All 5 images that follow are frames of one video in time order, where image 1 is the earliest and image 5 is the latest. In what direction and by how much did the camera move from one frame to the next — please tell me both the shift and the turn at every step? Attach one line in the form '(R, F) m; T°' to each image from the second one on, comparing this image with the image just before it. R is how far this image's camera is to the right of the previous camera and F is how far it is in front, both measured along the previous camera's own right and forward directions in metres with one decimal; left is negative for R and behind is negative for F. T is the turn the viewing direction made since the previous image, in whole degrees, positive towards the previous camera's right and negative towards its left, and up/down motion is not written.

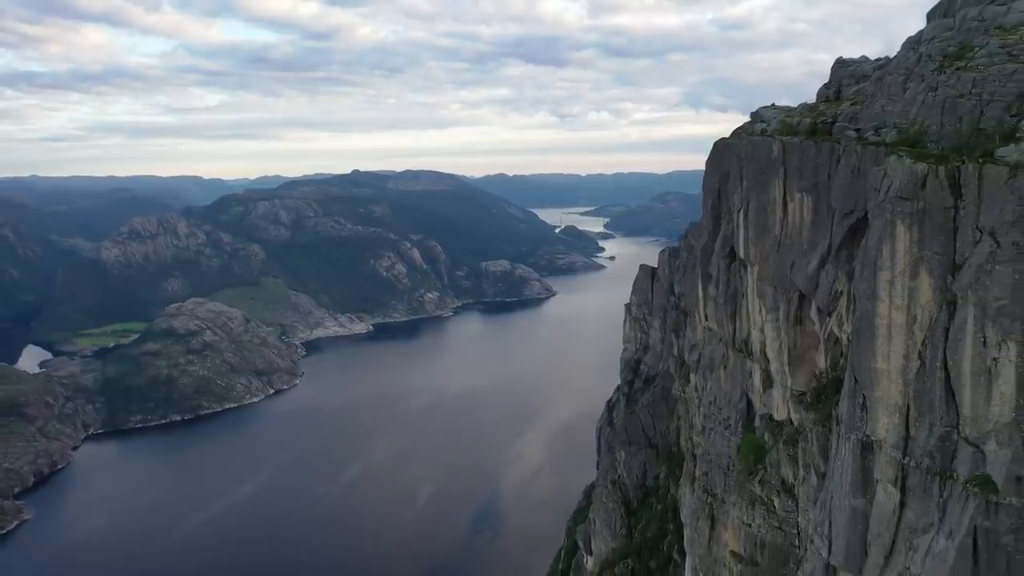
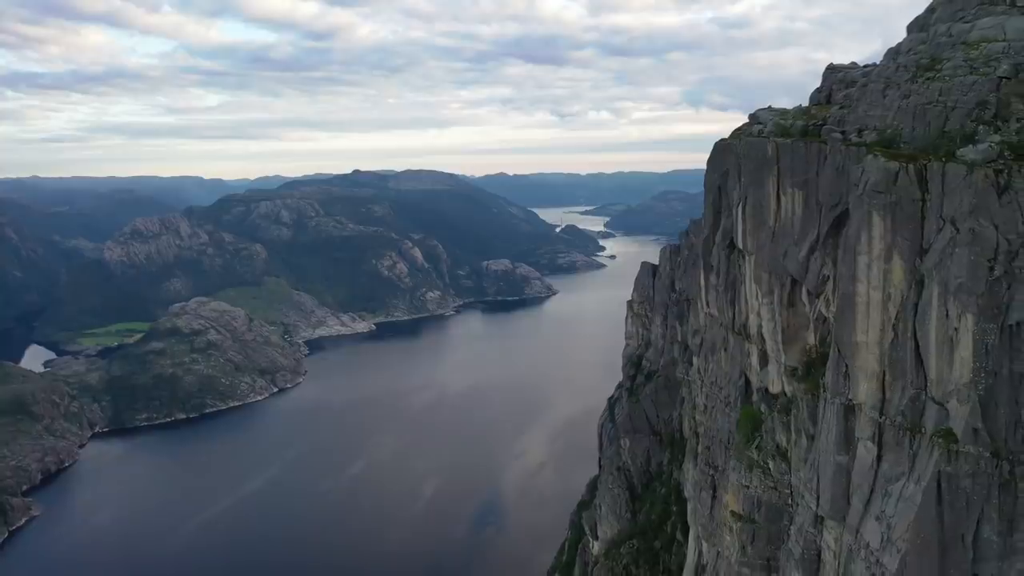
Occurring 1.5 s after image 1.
(-0.4, -1.5) m; 0°
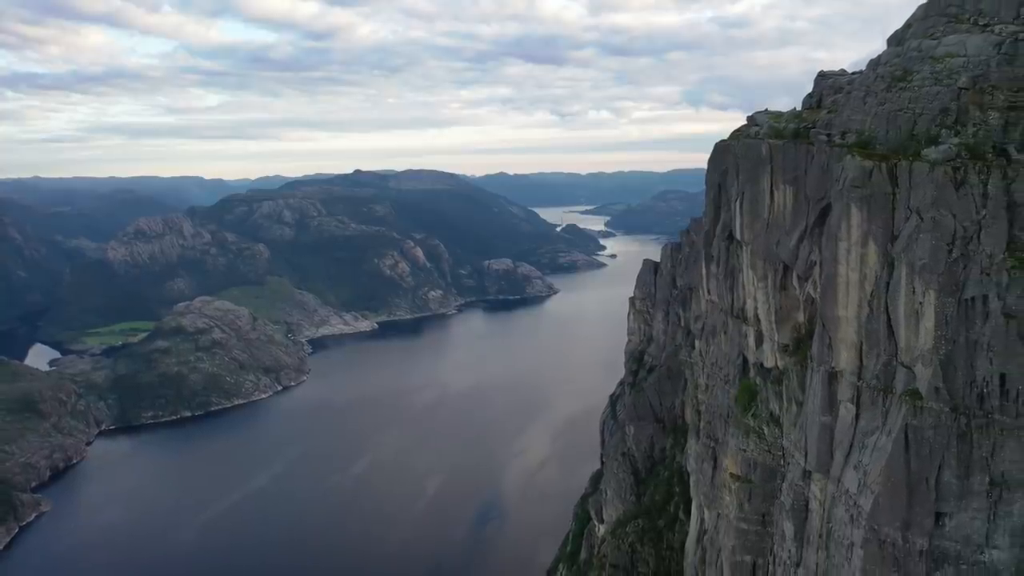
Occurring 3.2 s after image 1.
(-0.5, -1.8) m; 0°
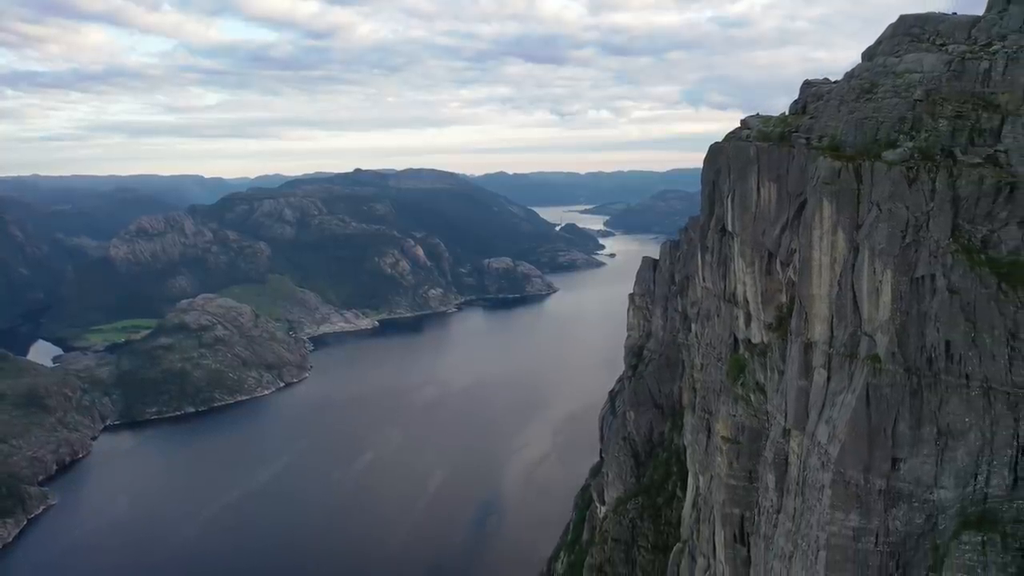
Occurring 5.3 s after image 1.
(-0.5, -2.2) m; 0°
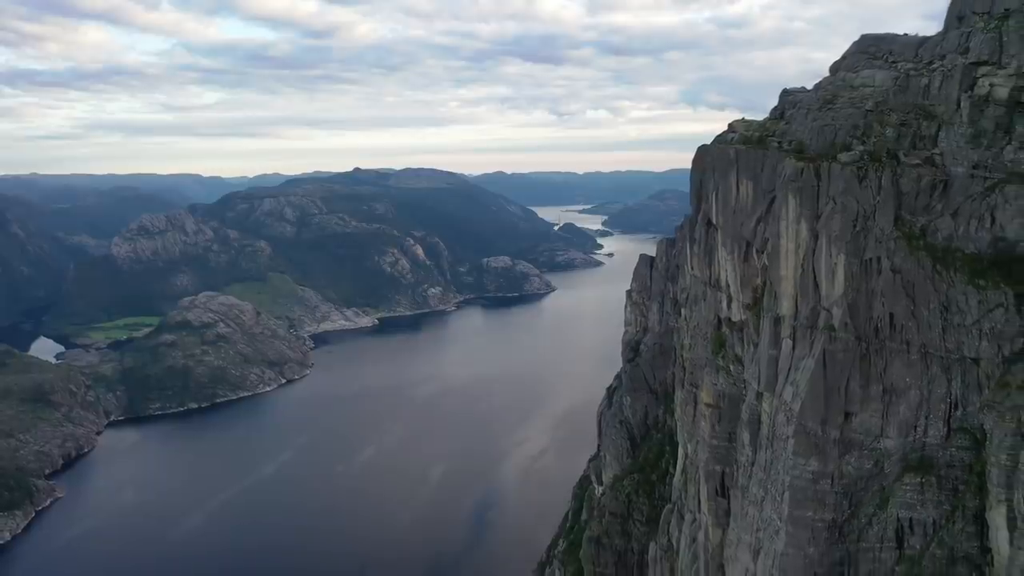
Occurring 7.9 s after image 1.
(-0.3, -2.6) m; 0°
